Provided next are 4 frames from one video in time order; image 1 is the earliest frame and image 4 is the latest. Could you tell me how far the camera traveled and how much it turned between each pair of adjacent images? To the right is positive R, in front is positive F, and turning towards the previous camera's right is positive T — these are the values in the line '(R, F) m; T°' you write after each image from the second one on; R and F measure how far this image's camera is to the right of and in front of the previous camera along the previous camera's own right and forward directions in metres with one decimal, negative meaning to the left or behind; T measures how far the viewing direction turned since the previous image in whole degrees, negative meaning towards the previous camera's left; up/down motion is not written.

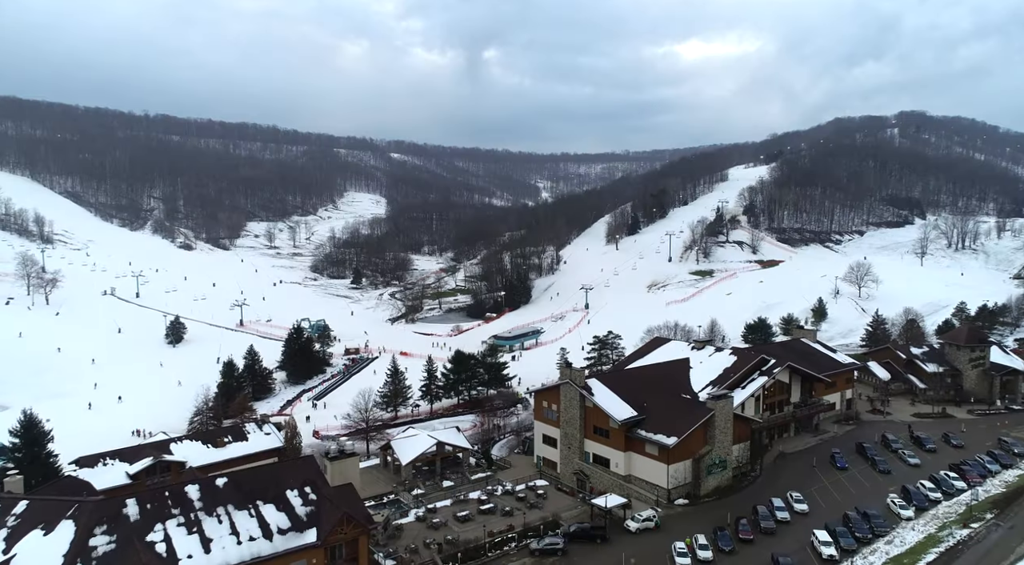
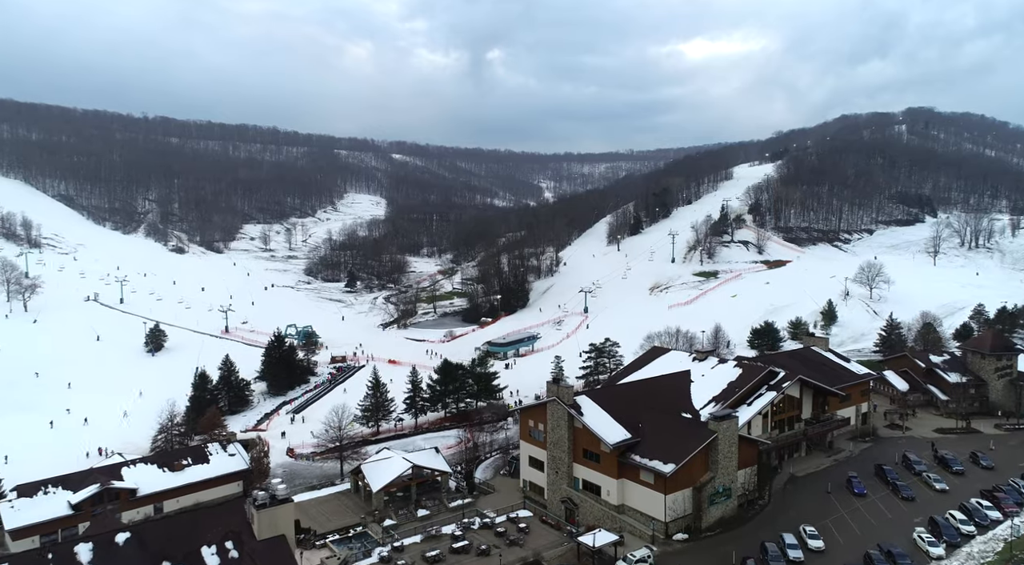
(+0.9, +2.9) m; 0°
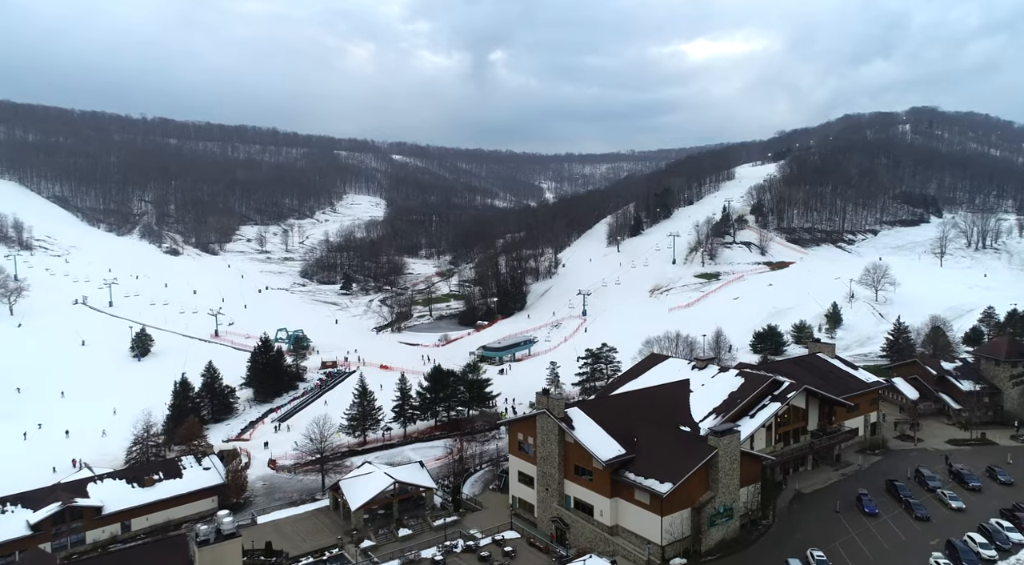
(+0.5, +1.7) m; 0°
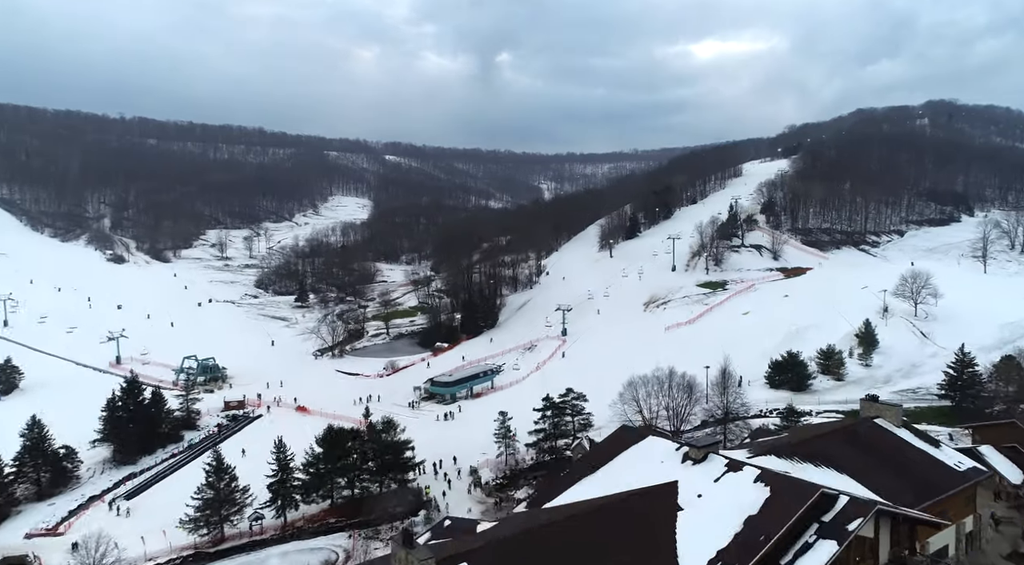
(+3.3, +11.8) m; 0°
